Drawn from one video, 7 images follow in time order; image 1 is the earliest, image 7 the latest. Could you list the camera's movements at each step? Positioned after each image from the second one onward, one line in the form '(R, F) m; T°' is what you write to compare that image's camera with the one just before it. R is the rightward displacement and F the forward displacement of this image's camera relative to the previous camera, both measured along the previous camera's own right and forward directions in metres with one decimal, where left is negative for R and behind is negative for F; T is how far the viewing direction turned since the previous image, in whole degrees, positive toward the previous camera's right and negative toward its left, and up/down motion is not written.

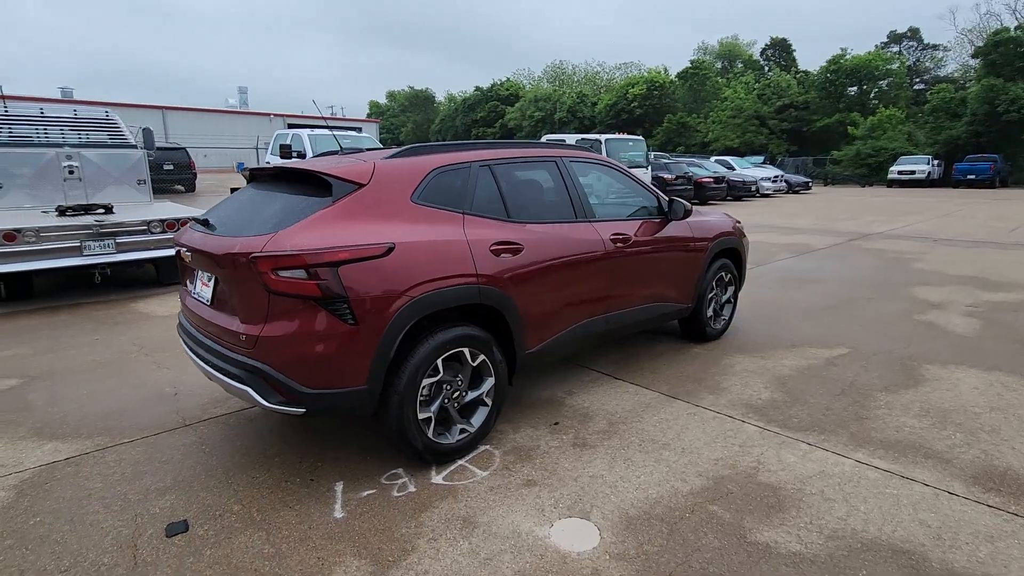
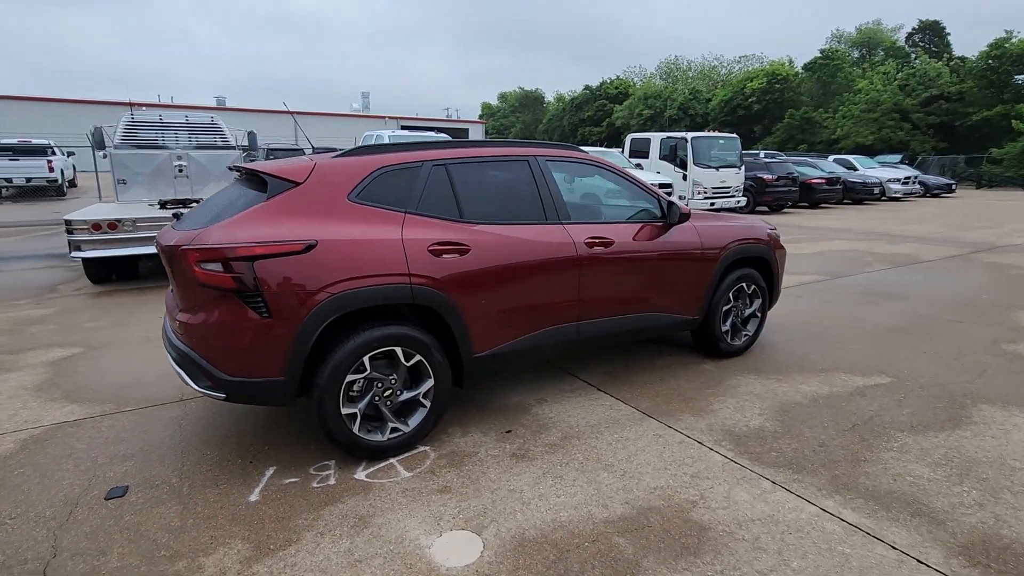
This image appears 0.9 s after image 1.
(+1.0, +0.2) m; -11°
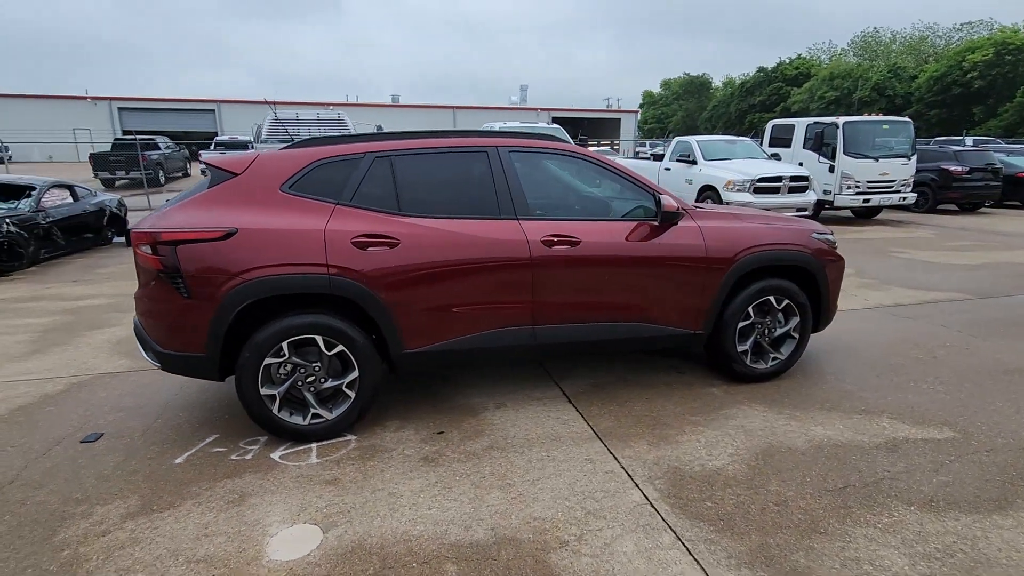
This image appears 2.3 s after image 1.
(+1.3, +0.4) m; -16°
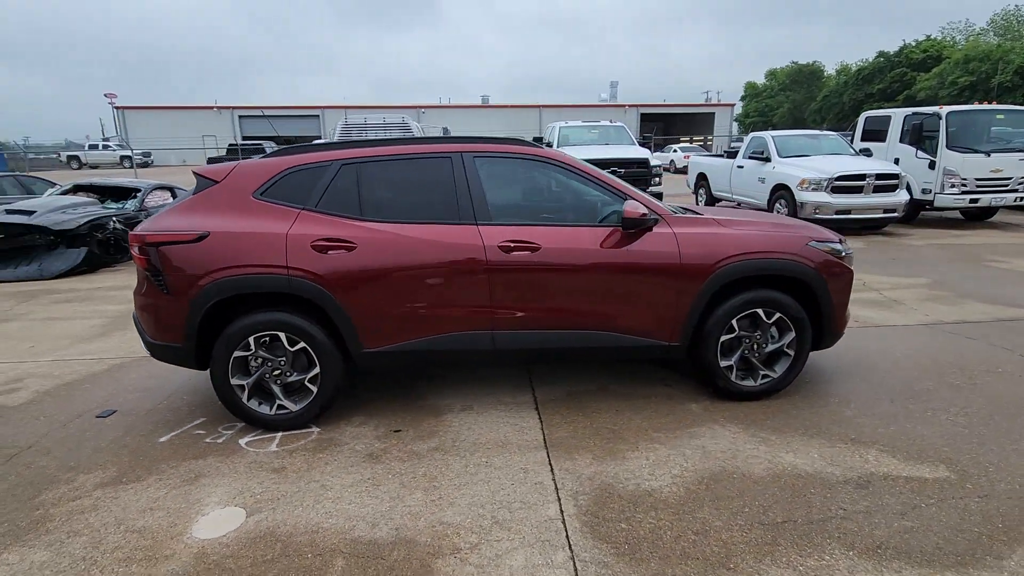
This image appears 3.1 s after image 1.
(+0.9, +0.1) m; -10°
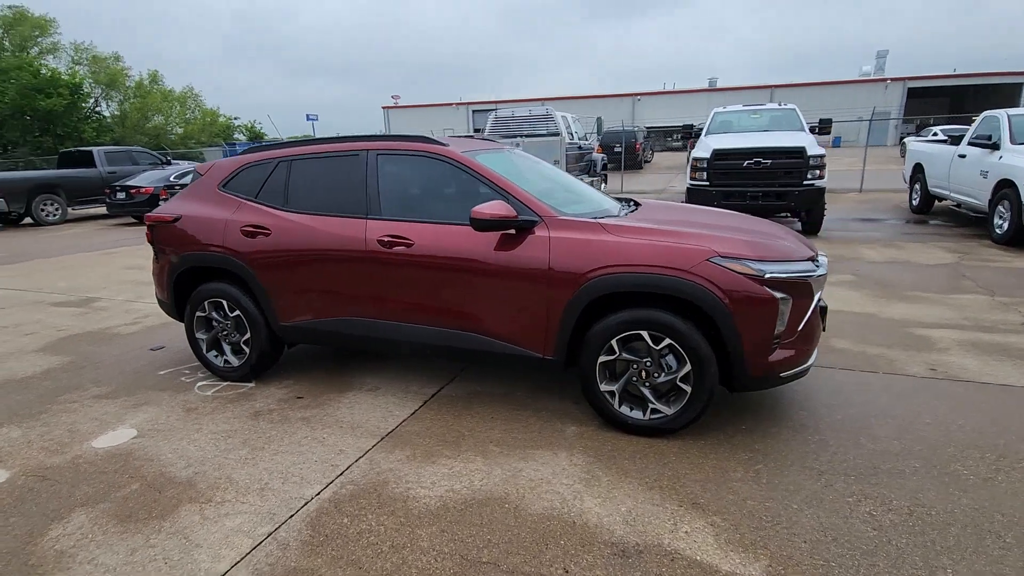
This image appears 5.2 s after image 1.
(+2.2, +0.5) m; -23°
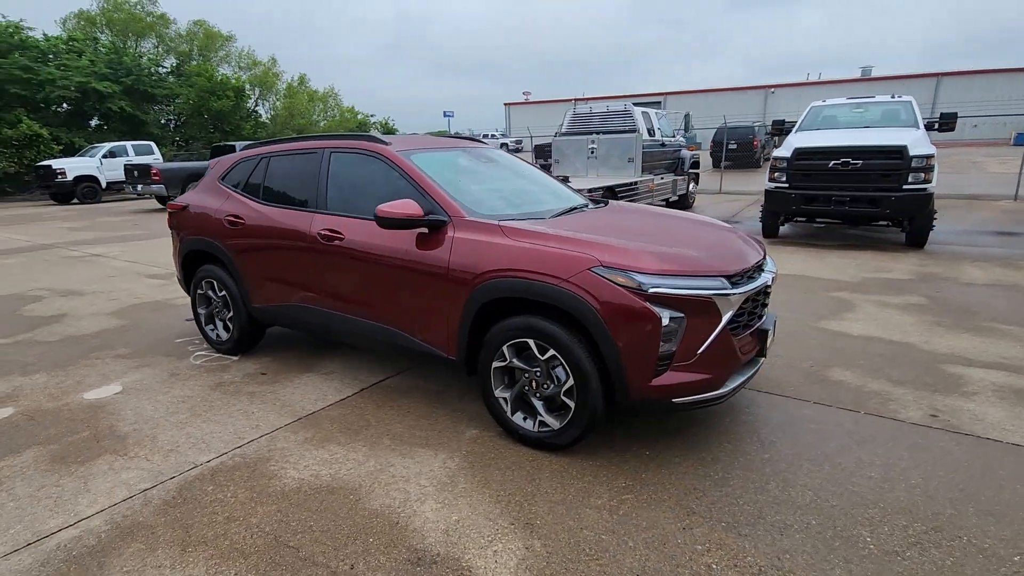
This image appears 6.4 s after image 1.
(+1.3, +0.2) m; -13°
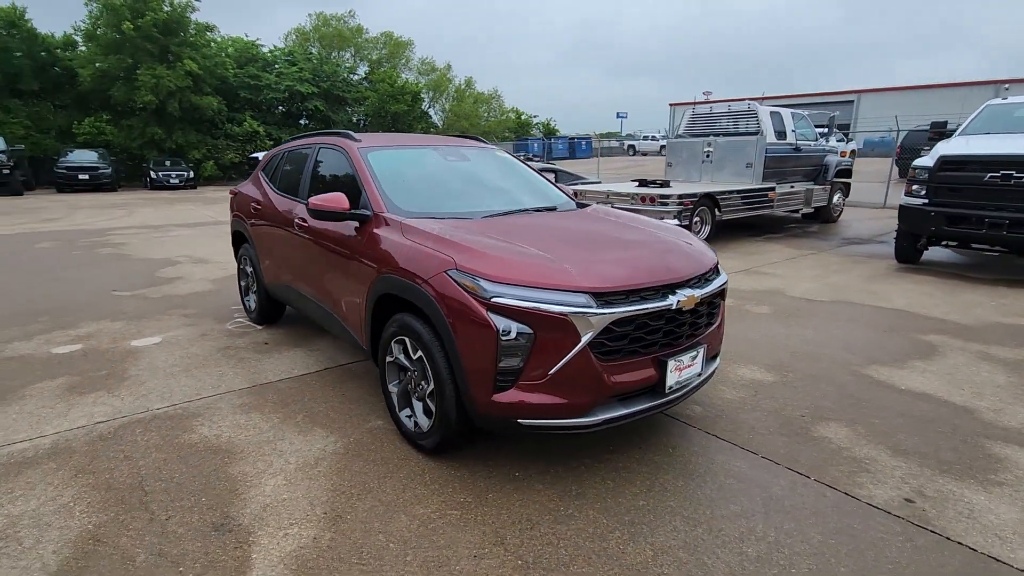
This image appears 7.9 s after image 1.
(+1.5, +0.3) m; -17°
